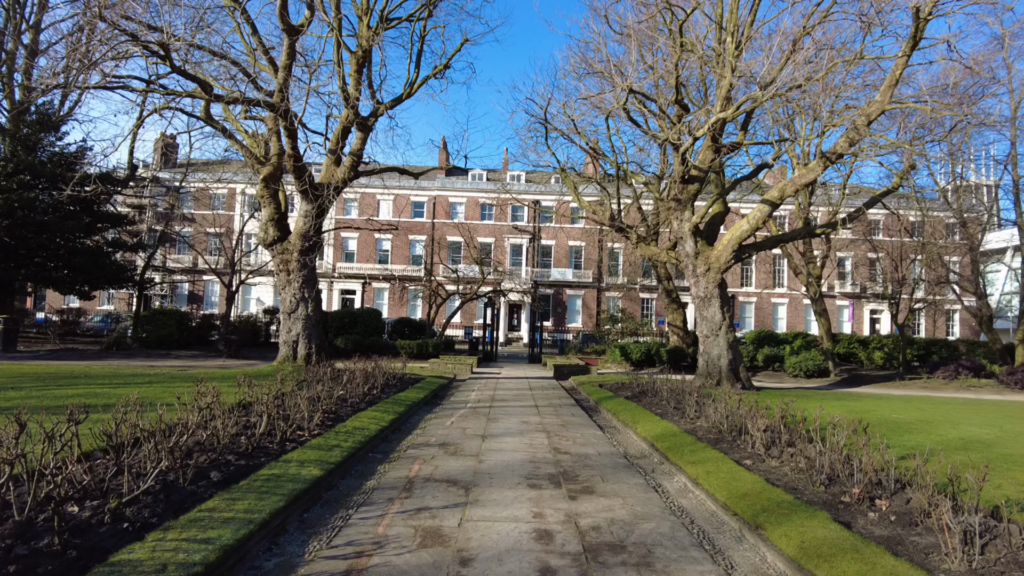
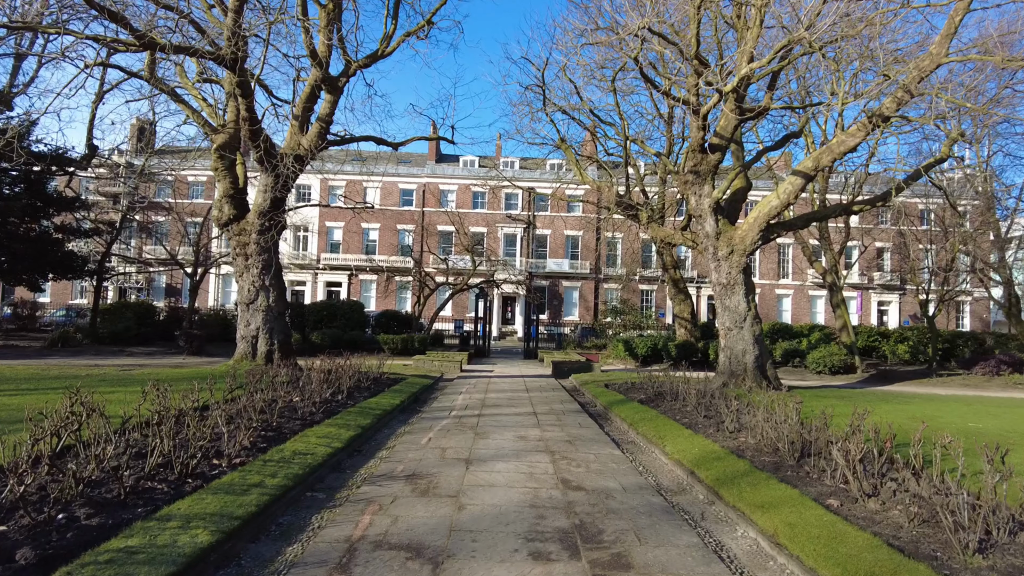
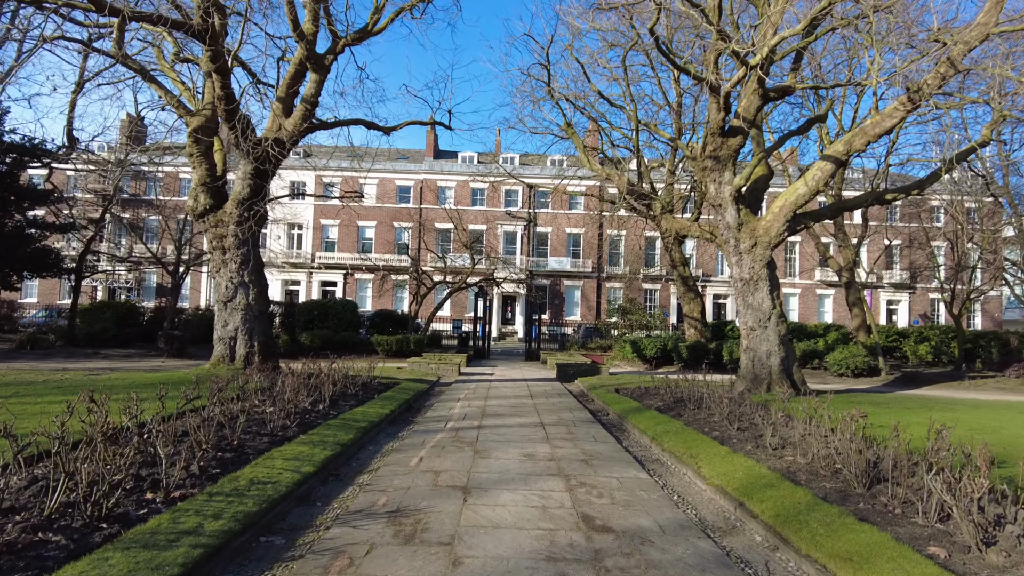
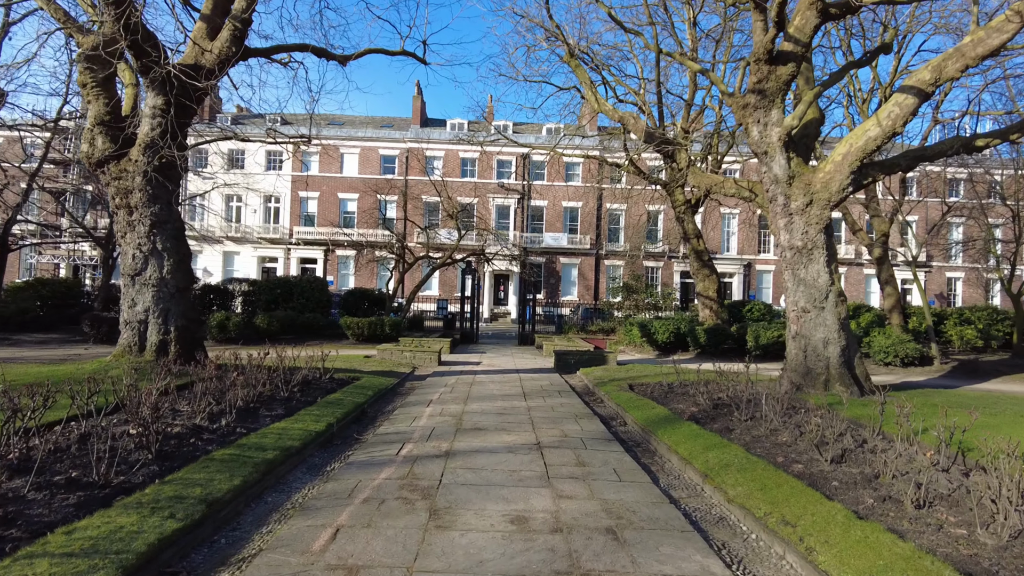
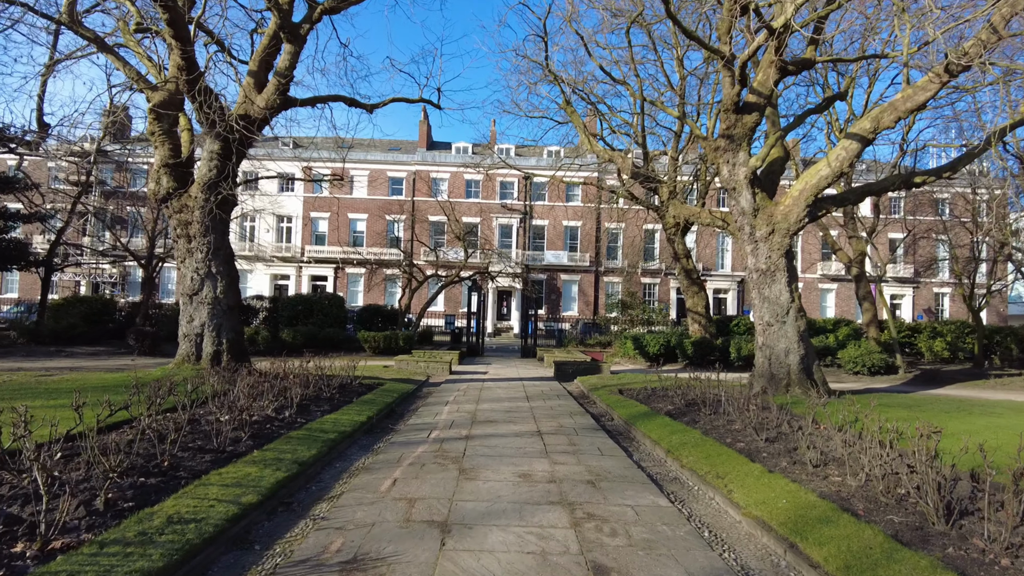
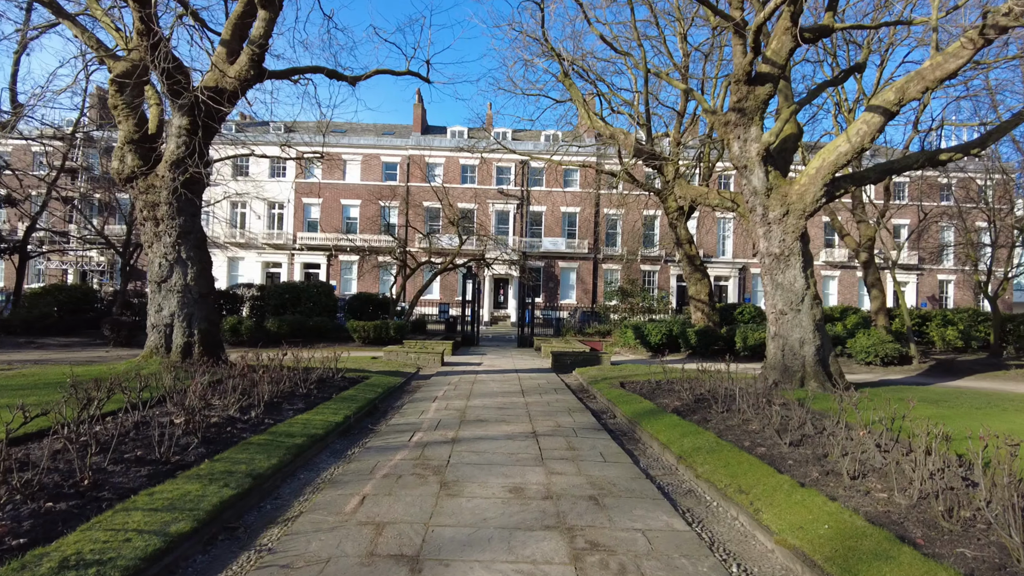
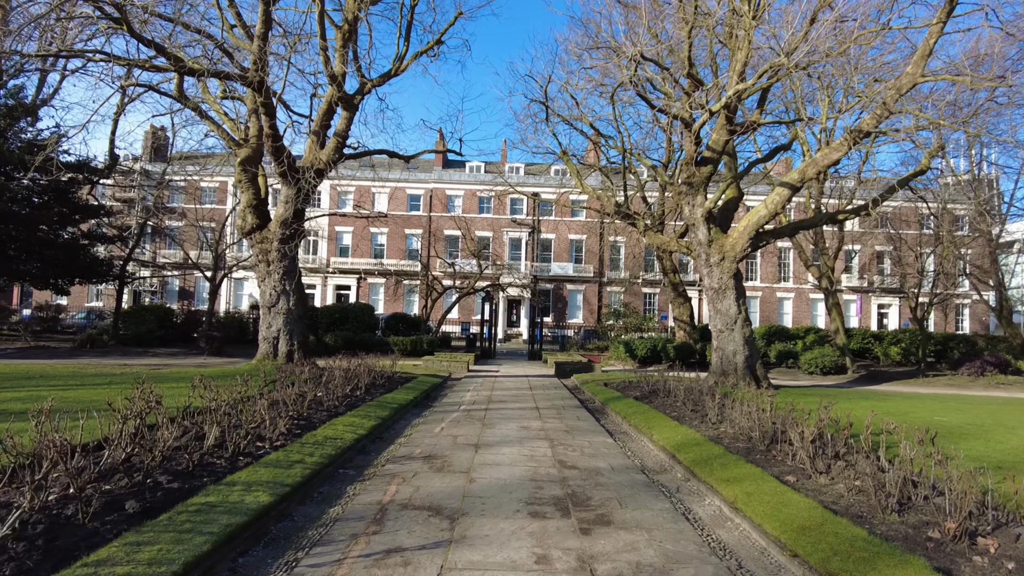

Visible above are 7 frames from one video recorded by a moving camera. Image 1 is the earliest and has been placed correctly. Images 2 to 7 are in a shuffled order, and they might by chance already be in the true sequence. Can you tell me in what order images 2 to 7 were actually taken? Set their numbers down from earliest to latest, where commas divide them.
7, 2, 3, 5, 6, 4
